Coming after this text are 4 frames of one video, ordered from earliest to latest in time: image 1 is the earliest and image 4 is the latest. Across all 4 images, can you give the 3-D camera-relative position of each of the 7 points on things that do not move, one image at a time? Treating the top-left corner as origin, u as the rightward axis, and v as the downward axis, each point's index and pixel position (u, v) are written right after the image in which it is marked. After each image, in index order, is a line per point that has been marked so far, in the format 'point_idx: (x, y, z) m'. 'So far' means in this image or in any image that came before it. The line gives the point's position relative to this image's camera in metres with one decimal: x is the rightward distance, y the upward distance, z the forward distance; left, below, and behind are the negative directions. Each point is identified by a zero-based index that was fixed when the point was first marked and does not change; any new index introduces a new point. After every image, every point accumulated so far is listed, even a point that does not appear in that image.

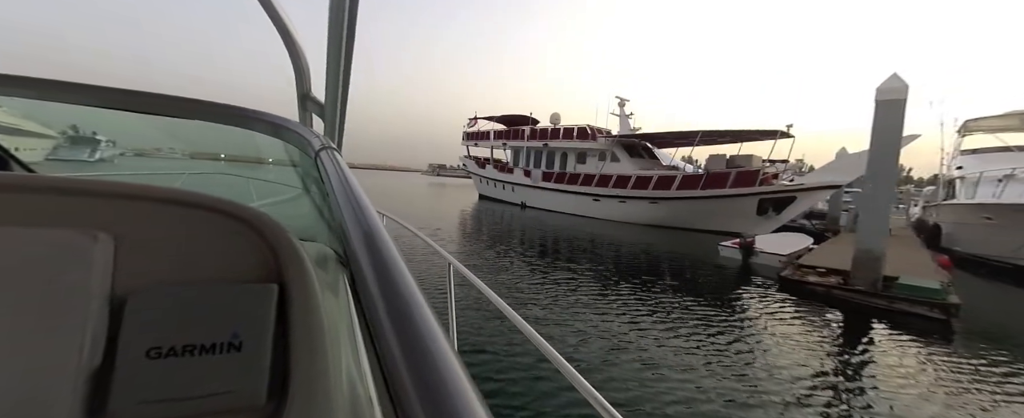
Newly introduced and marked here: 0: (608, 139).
0: (+5.3, +3.5, +18.9) m
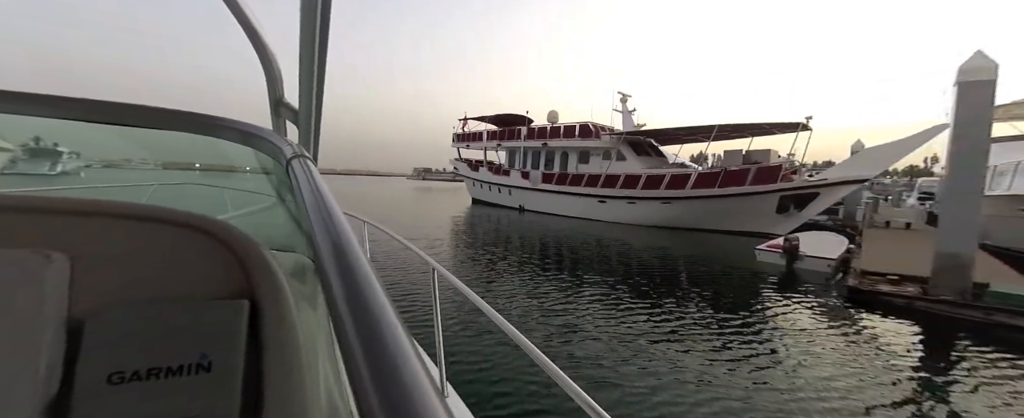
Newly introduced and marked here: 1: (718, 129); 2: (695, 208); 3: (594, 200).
0: (+4.9, +3.5, +18.2) m
1: (+5.9, +2.3, +10.8) m
2: (+8.2, 0.0, +16.6) m
3: (+4.2, +0.4, +18.9) m
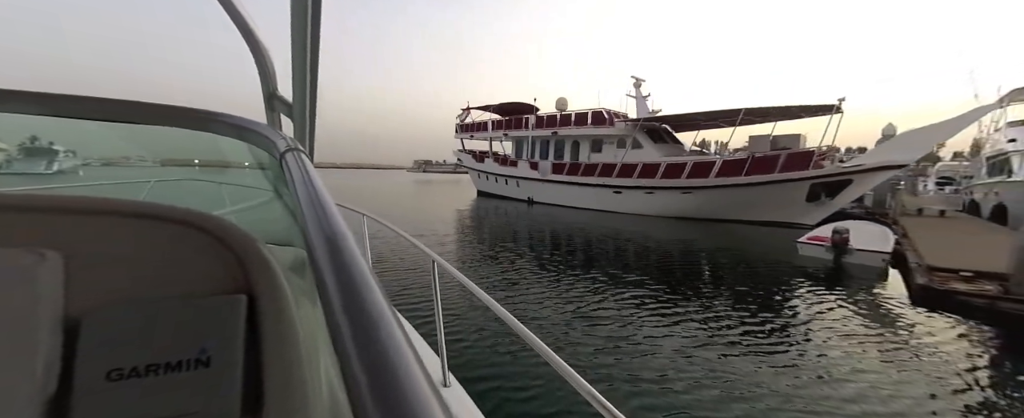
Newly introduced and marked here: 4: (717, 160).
0: (+5.2, +3.9, +17.6) m
1: (+6.2, +2.6, +10.2) m
2: (+8.5, +0.5, +16.0) m
3: (+4.5, +0.9, +18.3) m
4: (+8.2, +2.0, +15.6) m
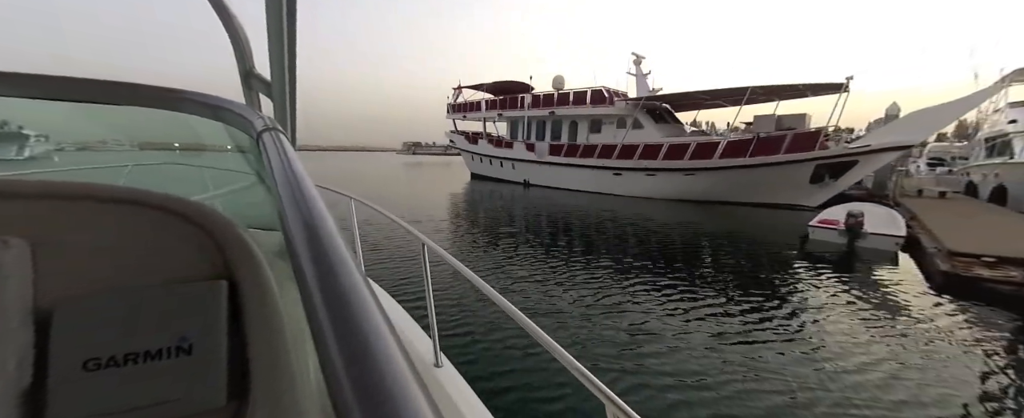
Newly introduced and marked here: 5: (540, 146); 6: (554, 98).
0: (+4.9, +4.8, +17.1) m
1: (+6.2, +3.0, +9.8) m
2: (+8.3, +1.3, +15.8) m
3: (+4.3, +1.7, +18.0) m
4: (+8.0, +2.7, +15.3) m
5: (+1.2, +3.3, +19.9) m
6: (+1.8, +5.5, +18.7) m
